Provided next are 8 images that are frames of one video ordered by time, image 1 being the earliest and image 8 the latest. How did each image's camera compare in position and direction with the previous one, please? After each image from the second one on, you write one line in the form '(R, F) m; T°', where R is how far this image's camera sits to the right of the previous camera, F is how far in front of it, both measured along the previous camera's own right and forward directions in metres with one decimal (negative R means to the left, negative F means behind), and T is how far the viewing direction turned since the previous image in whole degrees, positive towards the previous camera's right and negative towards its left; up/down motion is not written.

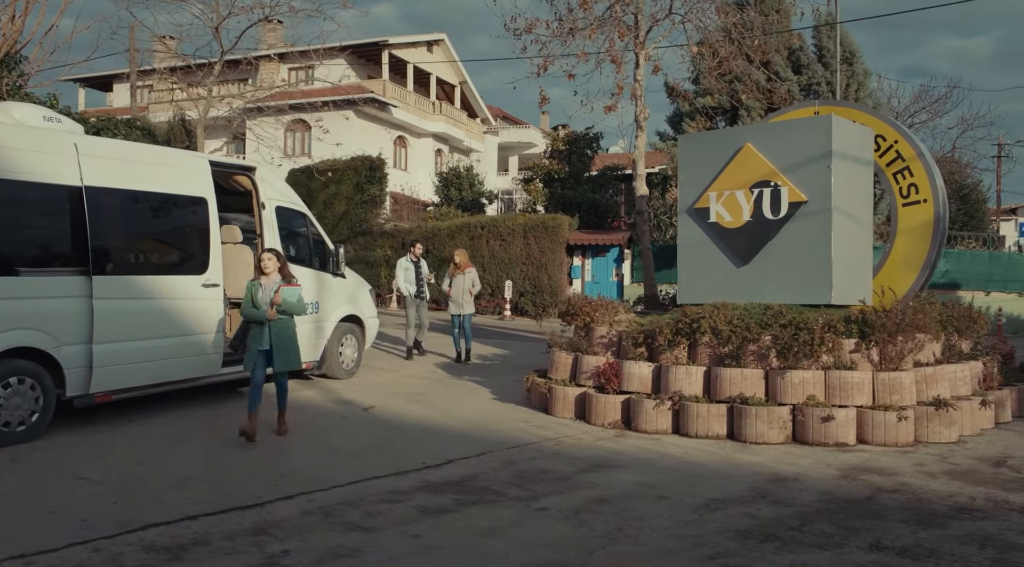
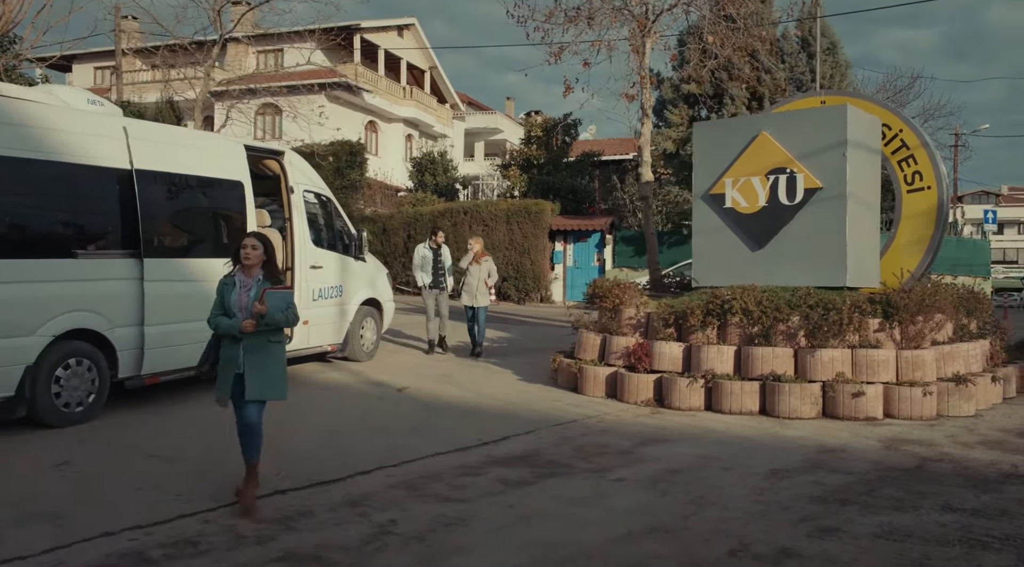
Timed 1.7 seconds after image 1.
(-0.8, -0.2) m; +3°
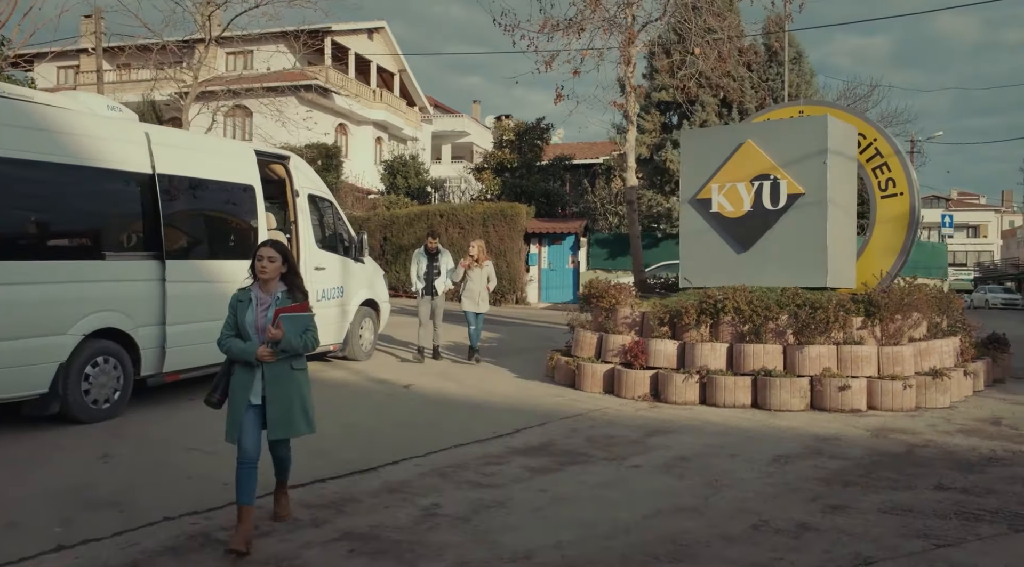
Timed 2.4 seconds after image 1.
(-0.4, -0.4) m; +3°
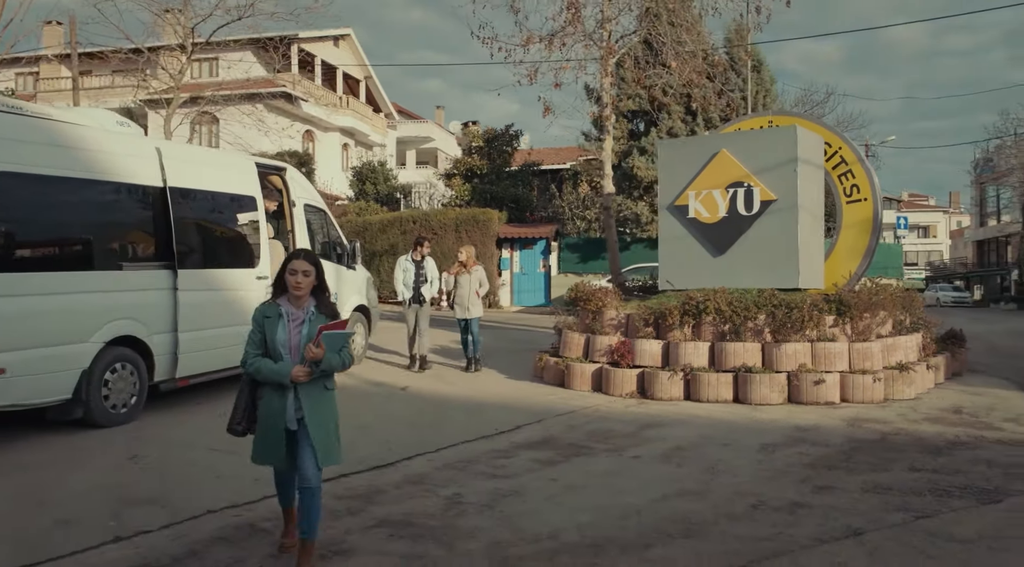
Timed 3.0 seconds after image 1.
(-0.3, -0.4) m; +3°
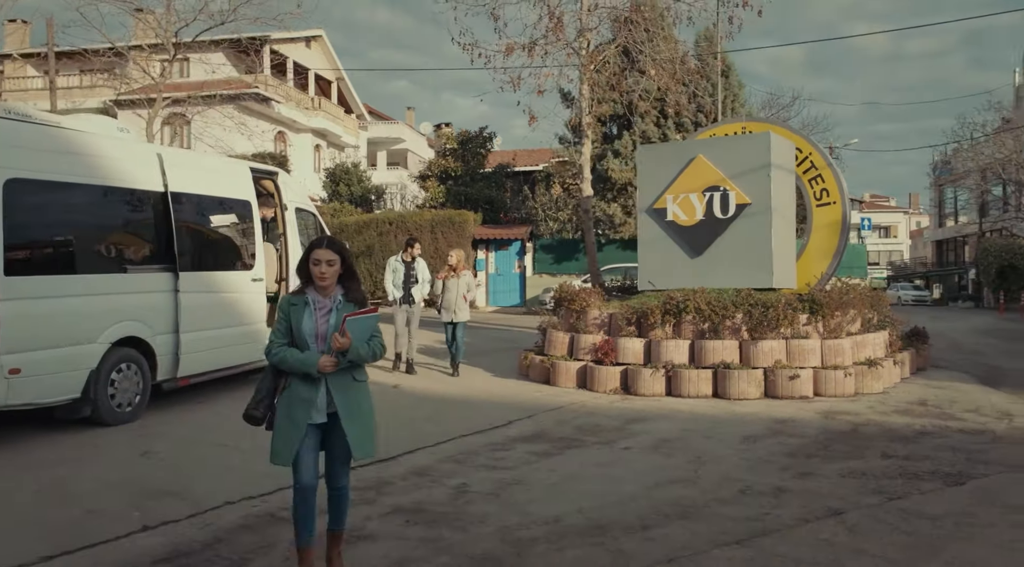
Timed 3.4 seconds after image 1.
(-0.2, -0.3) m; +2°
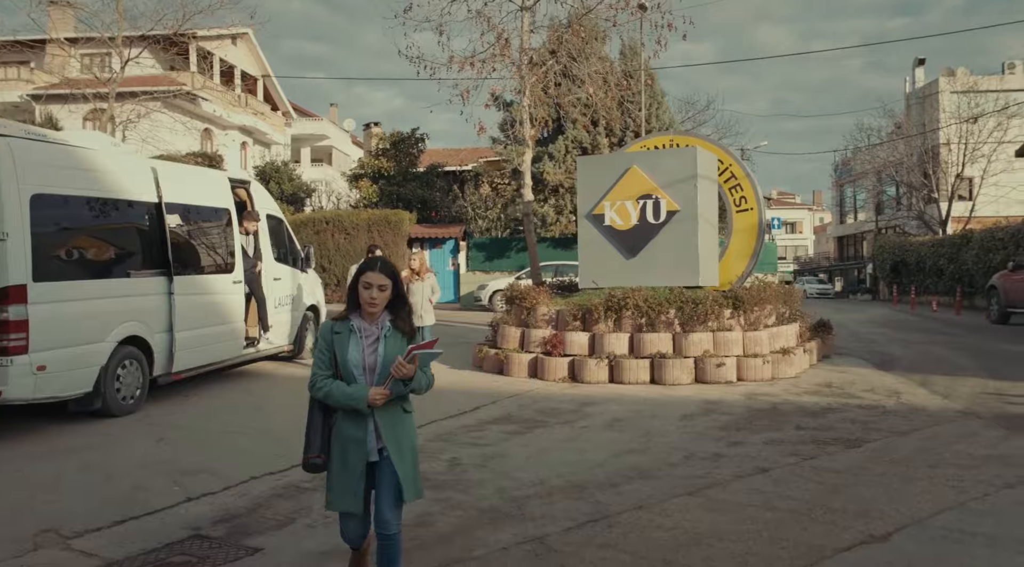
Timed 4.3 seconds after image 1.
(-0.5, -1.0) m; +6°
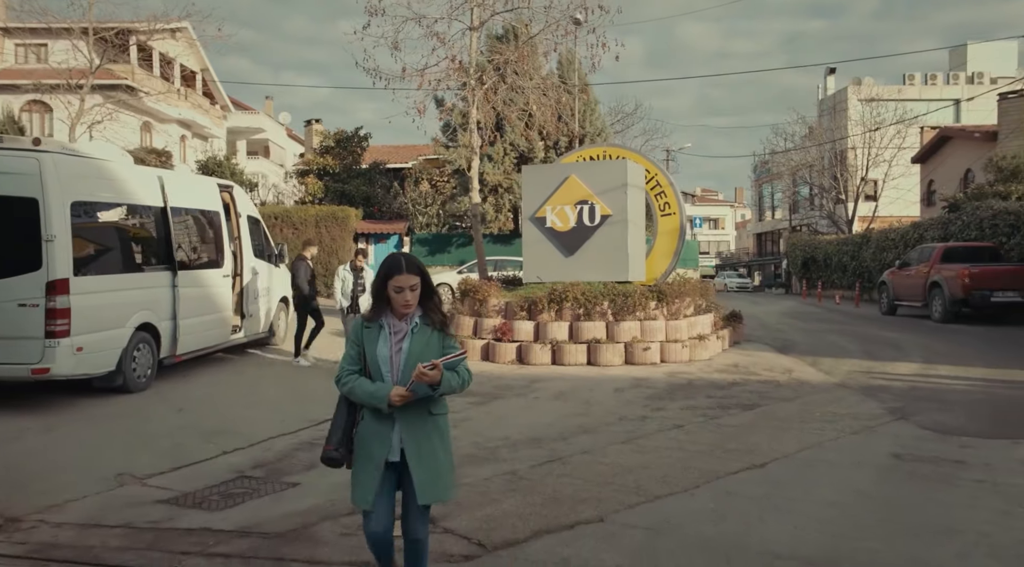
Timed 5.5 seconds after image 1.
(-0.4, -1.5) m; +5°
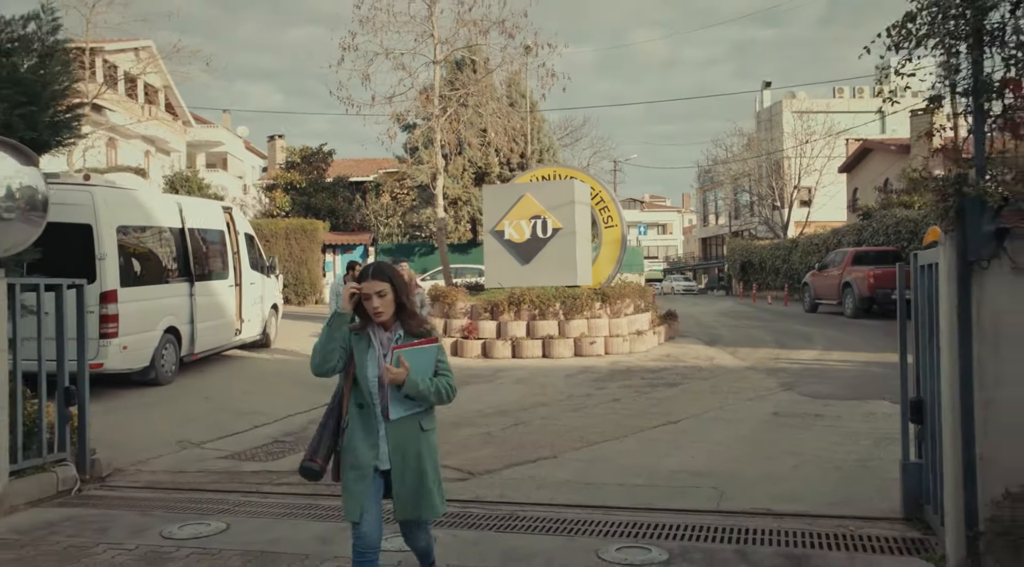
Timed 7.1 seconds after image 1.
(-0.2, -1.9) m; +3°
